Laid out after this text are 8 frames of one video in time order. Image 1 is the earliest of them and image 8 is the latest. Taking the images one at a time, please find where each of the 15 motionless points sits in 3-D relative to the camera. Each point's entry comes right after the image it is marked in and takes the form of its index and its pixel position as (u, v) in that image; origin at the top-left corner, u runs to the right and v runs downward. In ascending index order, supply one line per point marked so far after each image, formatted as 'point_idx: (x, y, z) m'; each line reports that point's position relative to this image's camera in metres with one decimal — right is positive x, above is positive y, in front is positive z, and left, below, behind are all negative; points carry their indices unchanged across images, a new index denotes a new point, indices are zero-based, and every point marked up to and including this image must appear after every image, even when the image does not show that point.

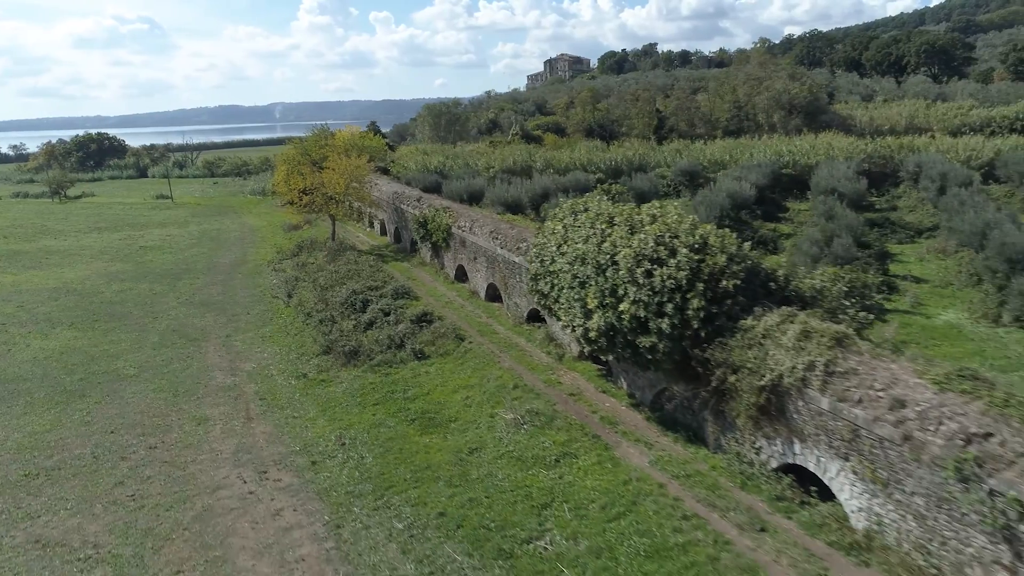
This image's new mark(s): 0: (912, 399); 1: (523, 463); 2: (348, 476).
0: (+3.7, -1.0, +7.2) m
1: (+0.1, -2.4, +10.4) m
2: (-2.3, -2.6, +10.9) m
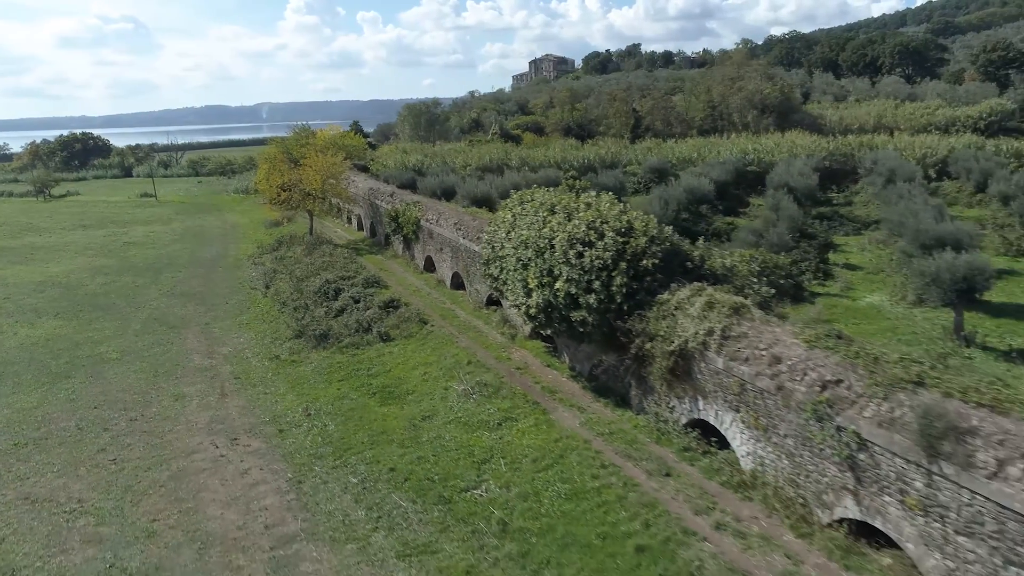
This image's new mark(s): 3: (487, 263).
0: (+3.0, -0.7, +8.4) m
1: (-0.7, -2.1, +11.5) m
2: (-3.1, -2.3, +12.0) m
3: (-0.5, +0.5, +14.5) m
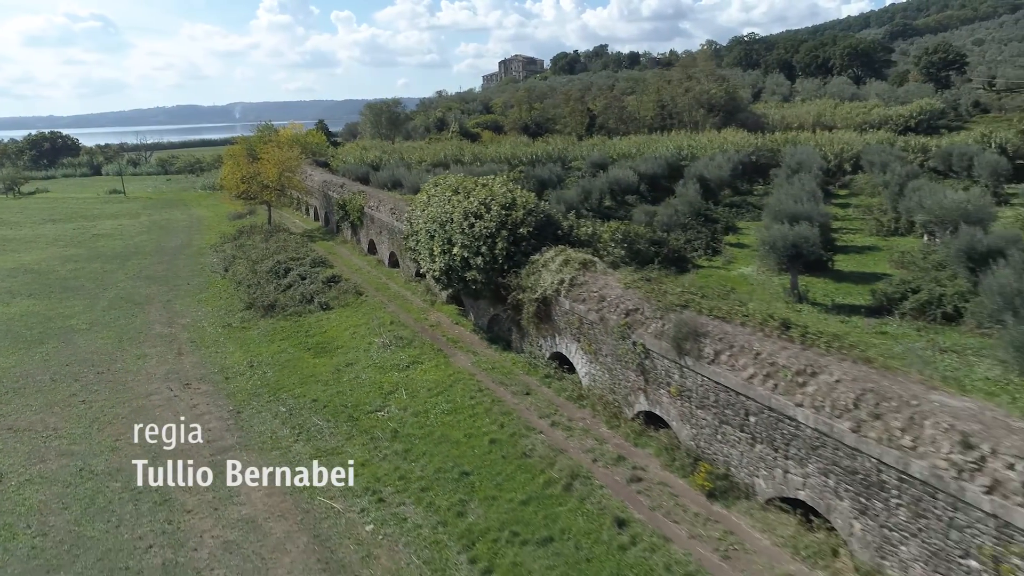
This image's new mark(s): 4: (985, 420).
0: (+1.4, -0.1, +10.9) m
1: (-2.4, -1.5, +13.9) m
2: (-4.8, -1.7, +14.3) m
3: (-2.3, +1.1, +16.9) m
4: (+3.7, -1.0, +6.1) m
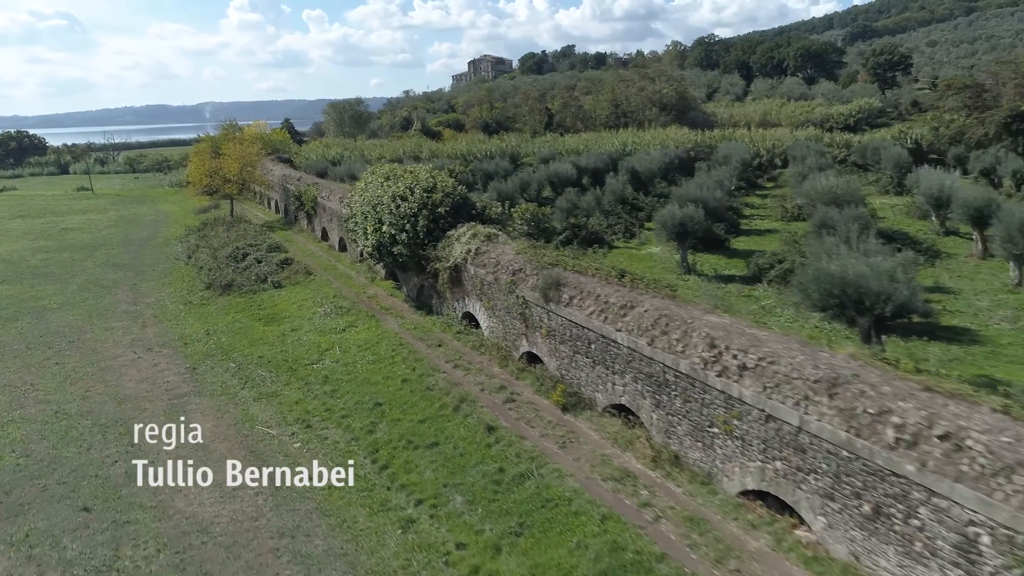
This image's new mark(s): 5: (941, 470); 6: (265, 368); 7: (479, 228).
0: (-0.2, +0.5, +13.1) m
1: (-4.0, -0.9, +16.0) m
2: (-6.5, -1.2, +16.3) m
3: (-4.0, +1.7, +18.9) m
4: (+2.4, -0.5, +8.4) m
5: (+3.2, -1.3, +5.6) m
6: (-4.7, -1.5, +14.4) m
7: (-0.6, +1.1, +14.6) m
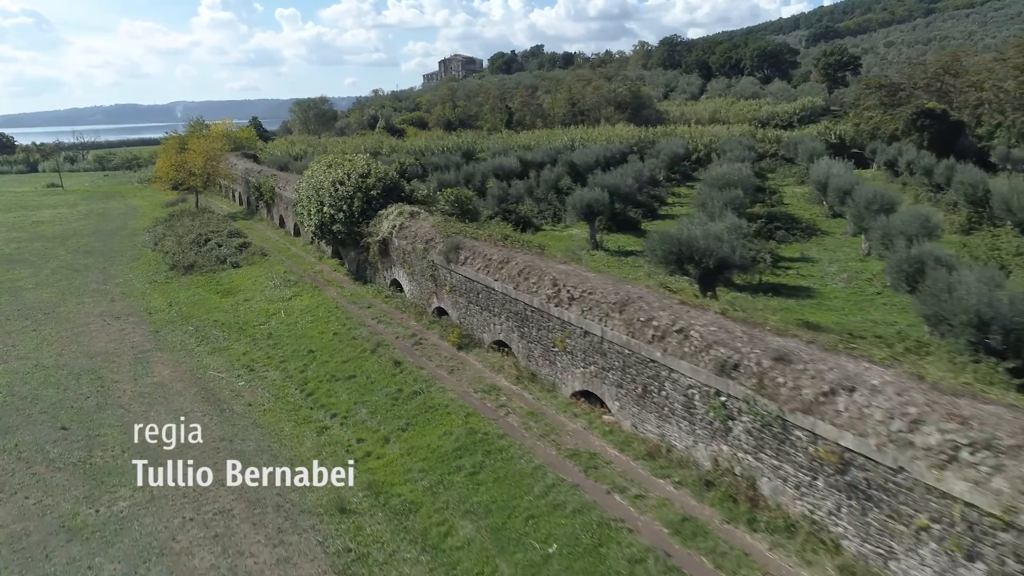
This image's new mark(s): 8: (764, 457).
0: (-1.8, +1.2, +15.4) m
1: (-5.7, -0.3, +18.2) m
2: (-8.2, -0.6, +18.4) m
3: (-5.9, +2.3, +21.1) m
4: (+0.8, +0.2, +10.8) m
5: (+1.7, -0.7, +8.1) m
6: (-6.4, -0.9, +16.6) m
7: (-2.4, +1.8, +17.0) m
8: (+2.3, -1.5, +7.0) m
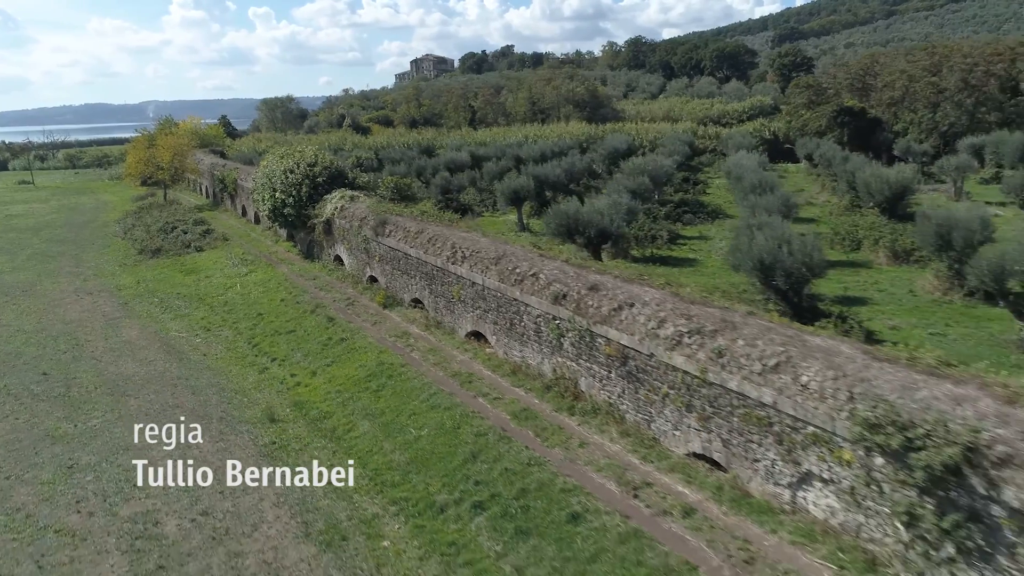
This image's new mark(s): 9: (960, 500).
0: (-3.6, +1.8, +17.7) m
1: (-7.5, +0.3, +20.3) m
2: (-10.0, 0.0, +20.5) m
3: (-7.8, +2.9, +23.3) m
4: (-0.7, +0.8, +13.2) m
5: (+0.2, 0.0, +10.5) m
6: (-8.1, -0.3, +18.8) m
7: (-4.1, +2.4, +19.2) m
8: (+0.9, -0.9, +9.5) m
9: (+3.1, -1.4, +5.3) m
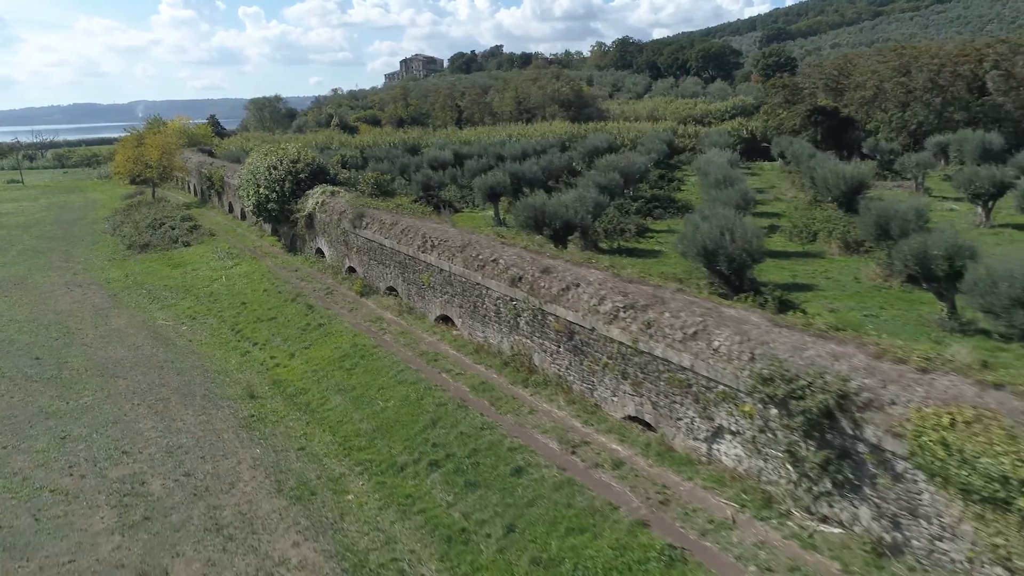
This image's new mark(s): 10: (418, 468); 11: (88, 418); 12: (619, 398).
0: (-4.2, +2.0, +18.5) m
1: (-8.2, +0.5, +21.1) m
2: (-10.7, +0.2, +21.2) m
3: (-8.5, +3.1, +24.1) m
4: (-1.3, +1.1, +14.0) m
5: (-0.3, +0.2, +11.3) m
6: (-8.7, -0.1, +19.5) m
7: (-4.8, +2.6, +20.0) m
8: (+0.3, -0.7, +10.3) m
9: (+2.6, -1.2, +6.1) m
10: (-1.0, -2.0, +8.5) m
11: (-6.1, -1.9, +11.1) m
12: (+1.2, -1.3, +8.8) m
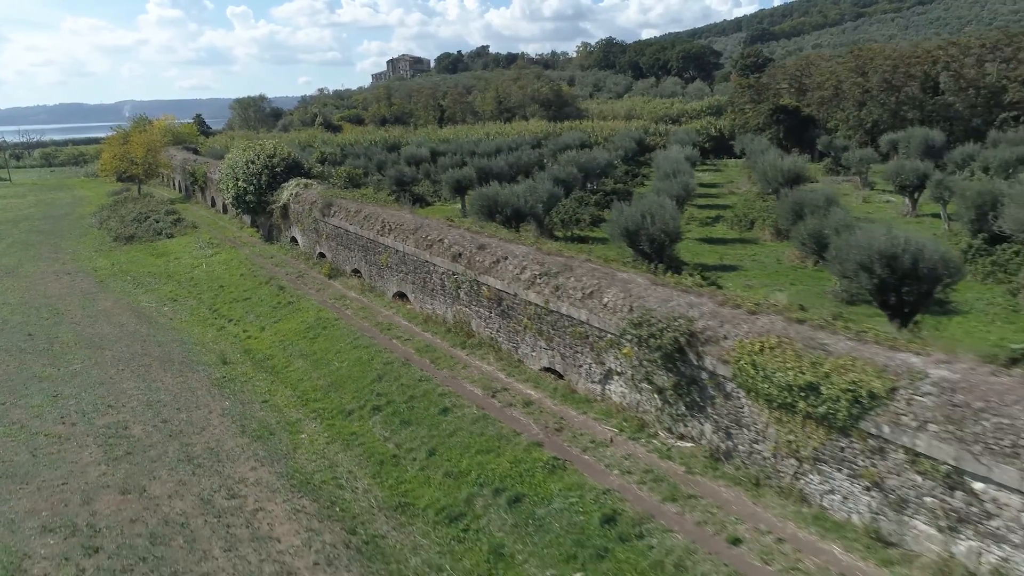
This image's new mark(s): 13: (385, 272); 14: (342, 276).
0: (-5.2, +2.4, +19.9) m
1: (-9.2, +0.9, +22.4) m
2: (-11.8, +0.5, +22.5) m
3: (-9.6, +3.4, +25.4) m
4: (-2.3, +1.4, +15.4) m
5: (-1.3, +0.6, +12.8) m
6: (-9.8, +0.3, +20.9) m
7: (-5.8, +3.0, +21.4) m
8: (-0.6, -0.3, +11.7) m
9: (+1.7, -0.8, +7.6) m
10: (-1.9, -1.6, +10.0) m
11: (-7.1, -1.5, +12.5) m
12: (+0.3, -0.9, +10.2) m
13: (-2.5, +0.3, +15.0) m
14: (-3.8, +0.3, +17.2) m
